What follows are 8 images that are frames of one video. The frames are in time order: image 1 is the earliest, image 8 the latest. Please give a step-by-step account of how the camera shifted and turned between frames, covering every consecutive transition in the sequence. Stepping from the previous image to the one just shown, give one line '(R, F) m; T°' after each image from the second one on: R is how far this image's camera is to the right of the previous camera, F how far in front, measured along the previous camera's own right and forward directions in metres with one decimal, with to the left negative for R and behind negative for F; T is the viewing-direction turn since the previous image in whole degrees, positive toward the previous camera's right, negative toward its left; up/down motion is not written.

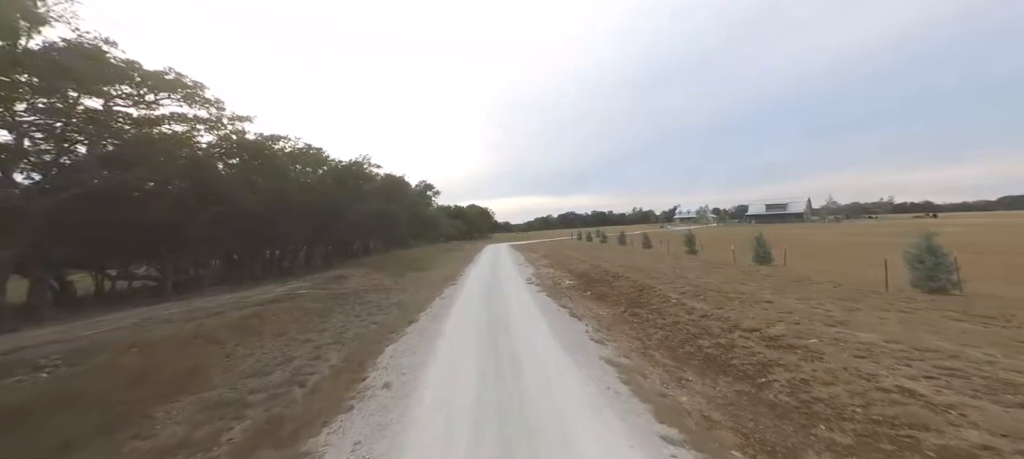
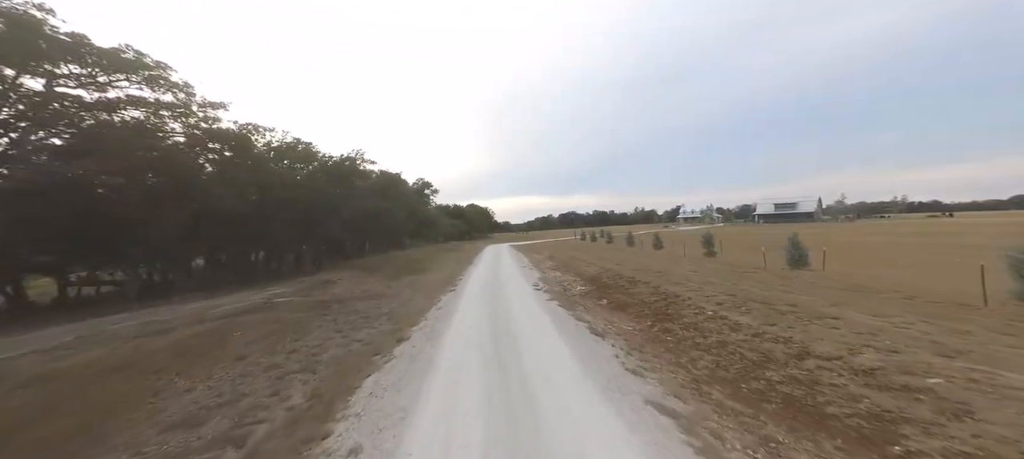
(-0.2, +1.6) m; 0°
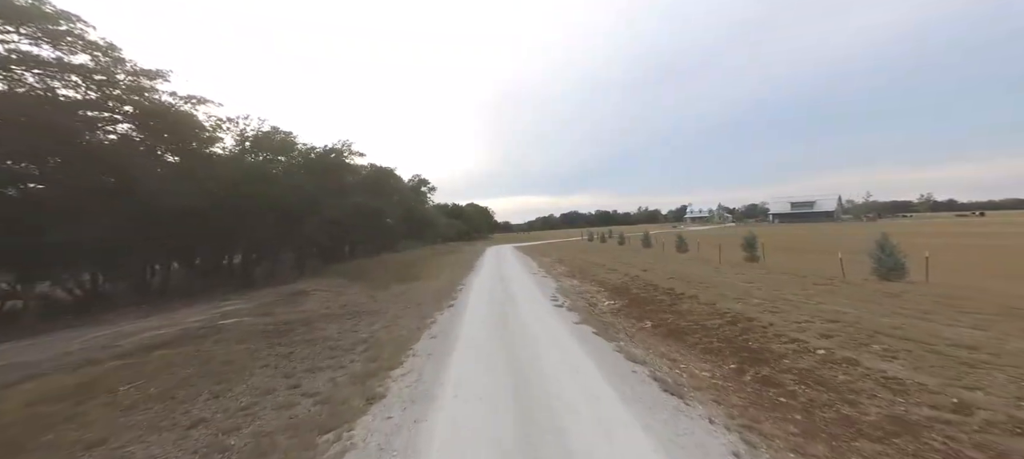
(-0.5, +2.8) m; 0°
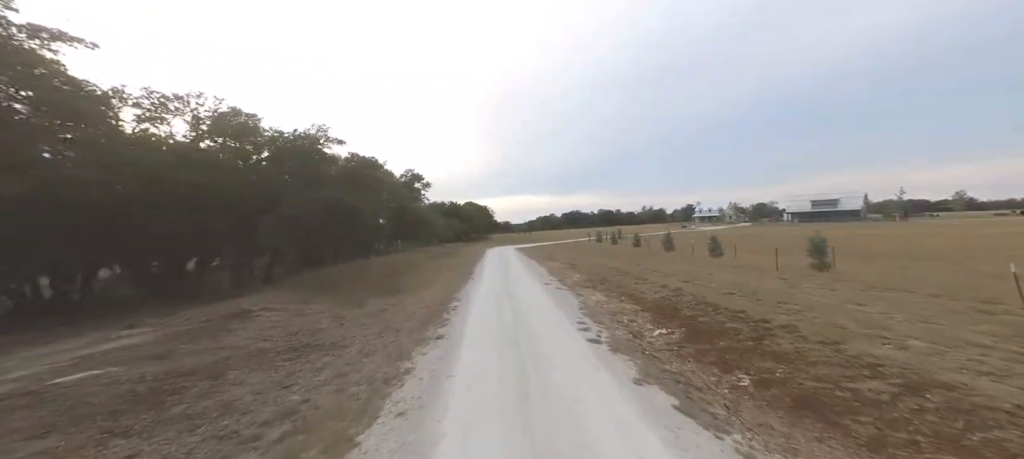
(-0.4, +3.6) m; 0°
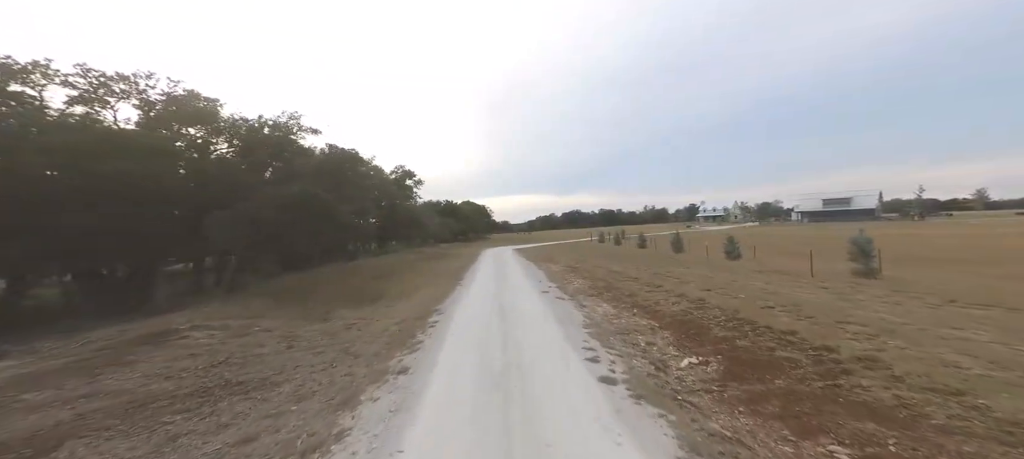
(+0.3, +2.1) m; 0°
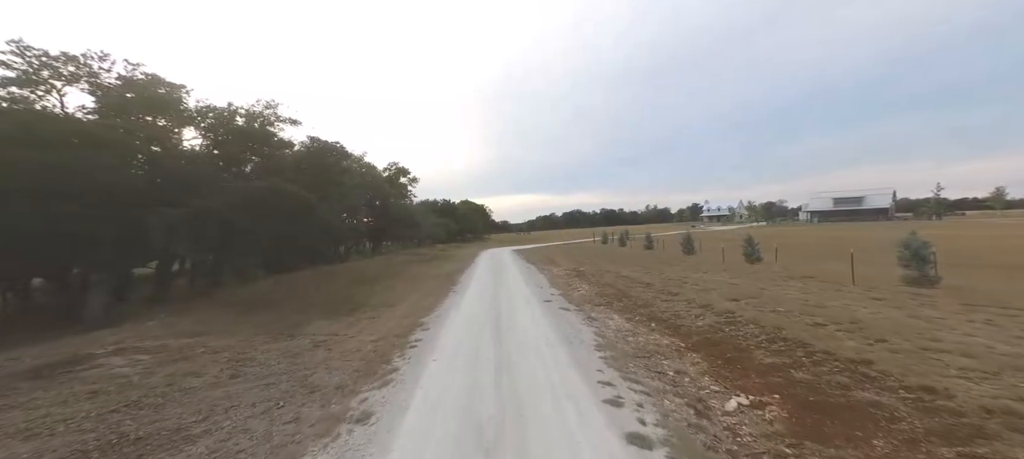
(+0.1, +1.7) m; 0°
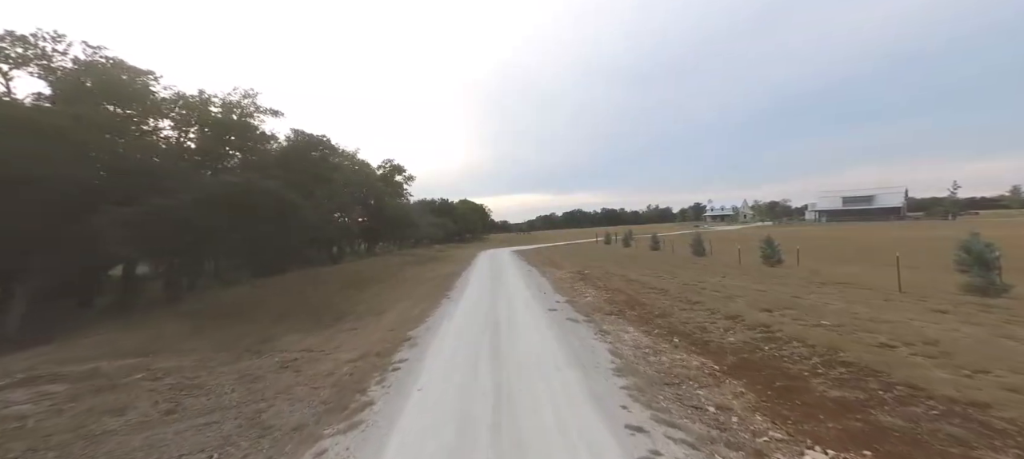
(0.0, +1.4) m; 0°
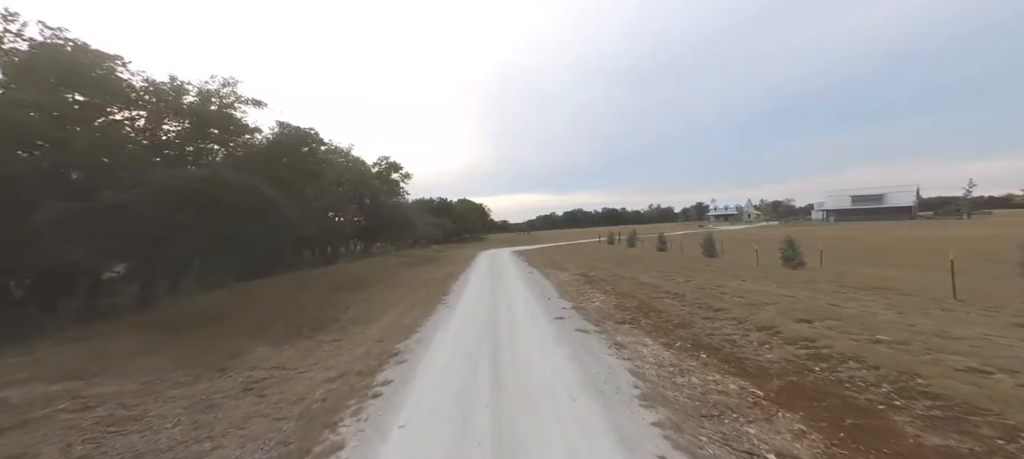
(-0.1, +1.2) m; 0°
